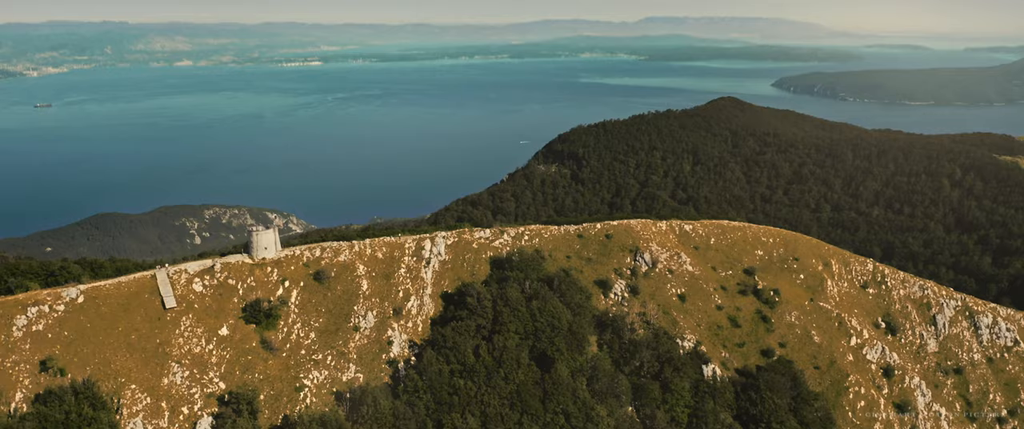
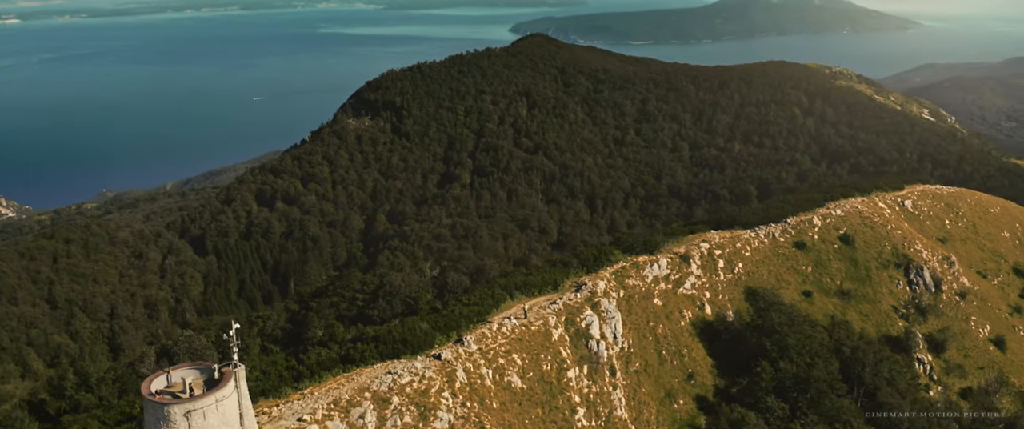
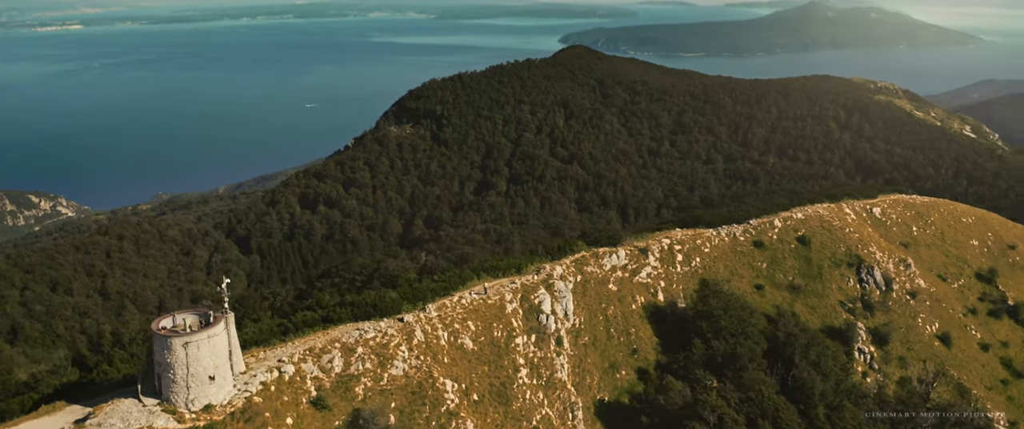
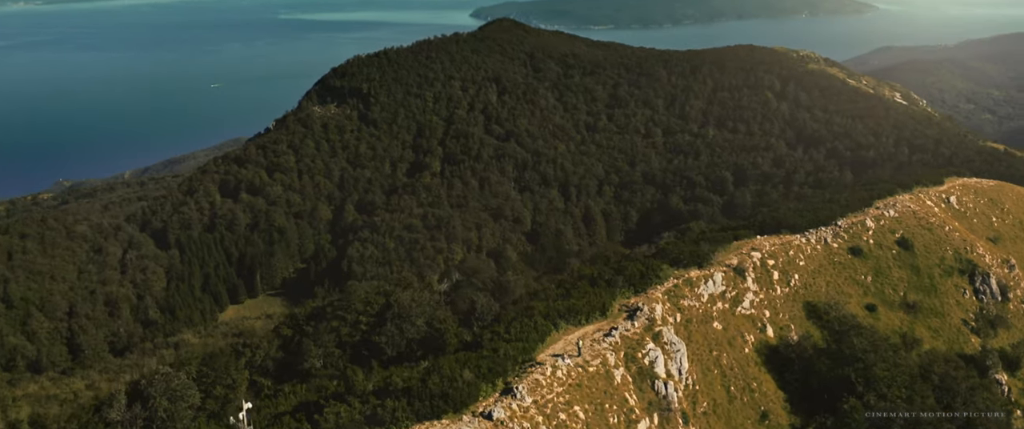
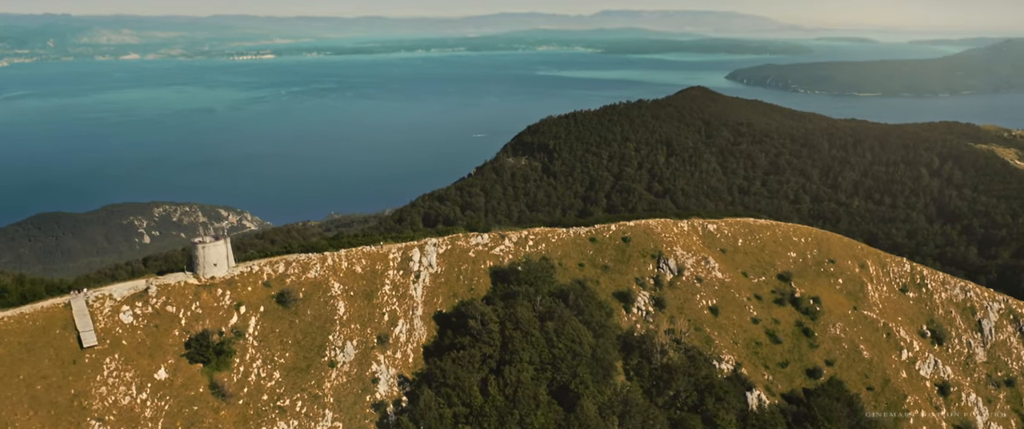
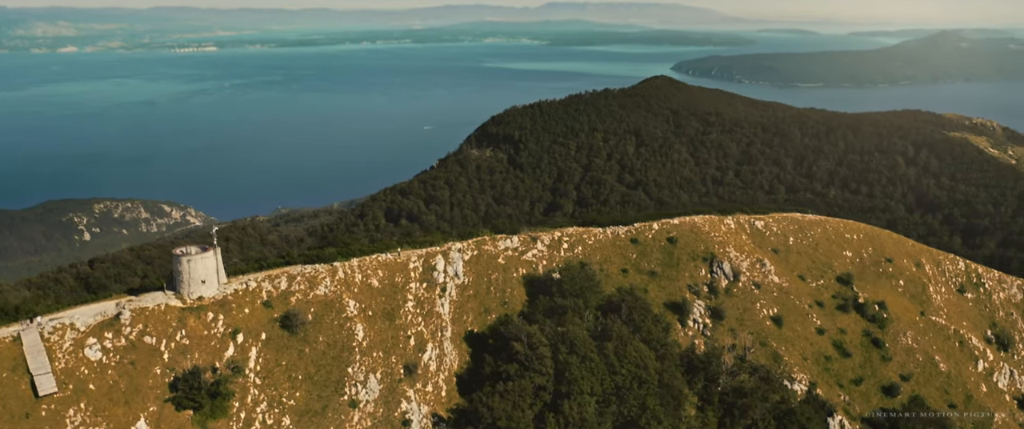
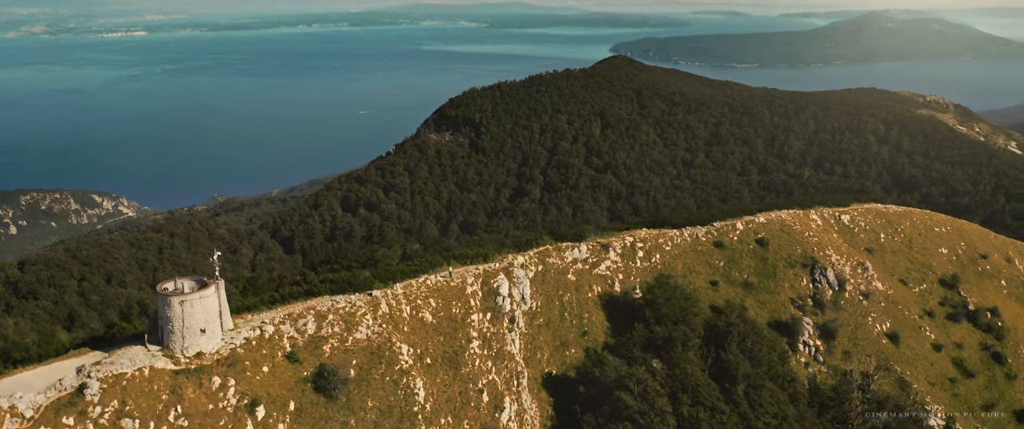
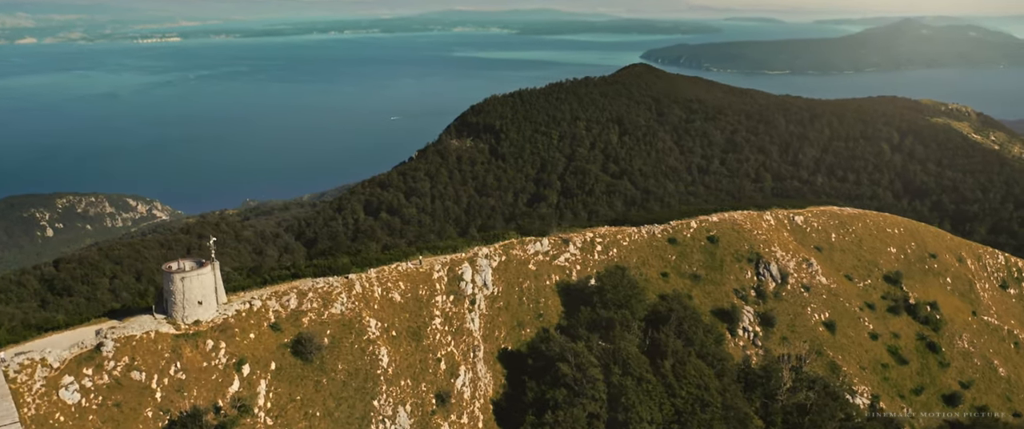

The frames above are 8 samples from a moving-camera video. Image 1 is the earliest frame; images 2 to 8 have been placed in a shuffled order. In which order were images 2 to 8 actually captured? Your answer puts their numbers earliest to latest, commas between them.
5, 6, 8, 7, 3, 2, 4
